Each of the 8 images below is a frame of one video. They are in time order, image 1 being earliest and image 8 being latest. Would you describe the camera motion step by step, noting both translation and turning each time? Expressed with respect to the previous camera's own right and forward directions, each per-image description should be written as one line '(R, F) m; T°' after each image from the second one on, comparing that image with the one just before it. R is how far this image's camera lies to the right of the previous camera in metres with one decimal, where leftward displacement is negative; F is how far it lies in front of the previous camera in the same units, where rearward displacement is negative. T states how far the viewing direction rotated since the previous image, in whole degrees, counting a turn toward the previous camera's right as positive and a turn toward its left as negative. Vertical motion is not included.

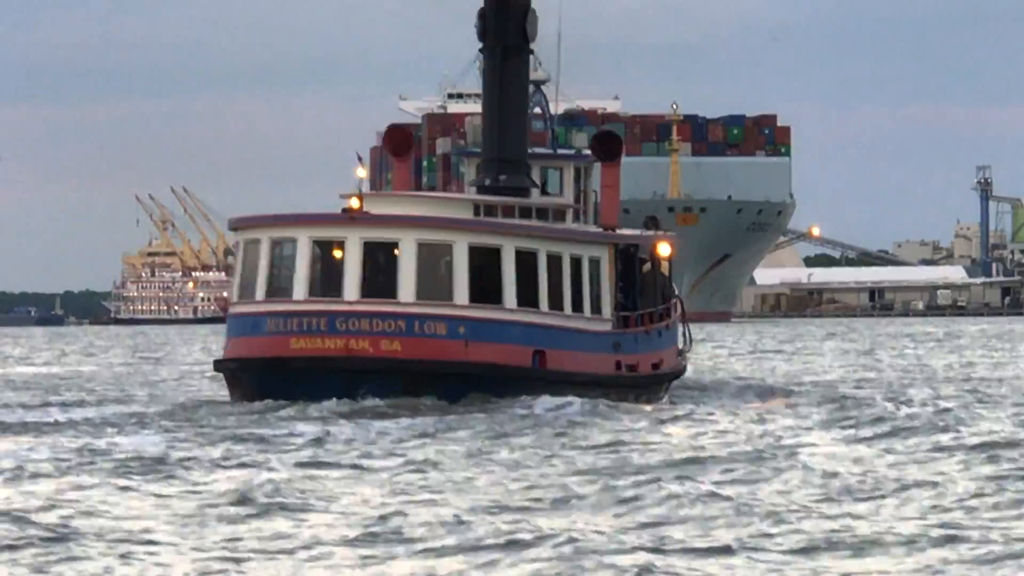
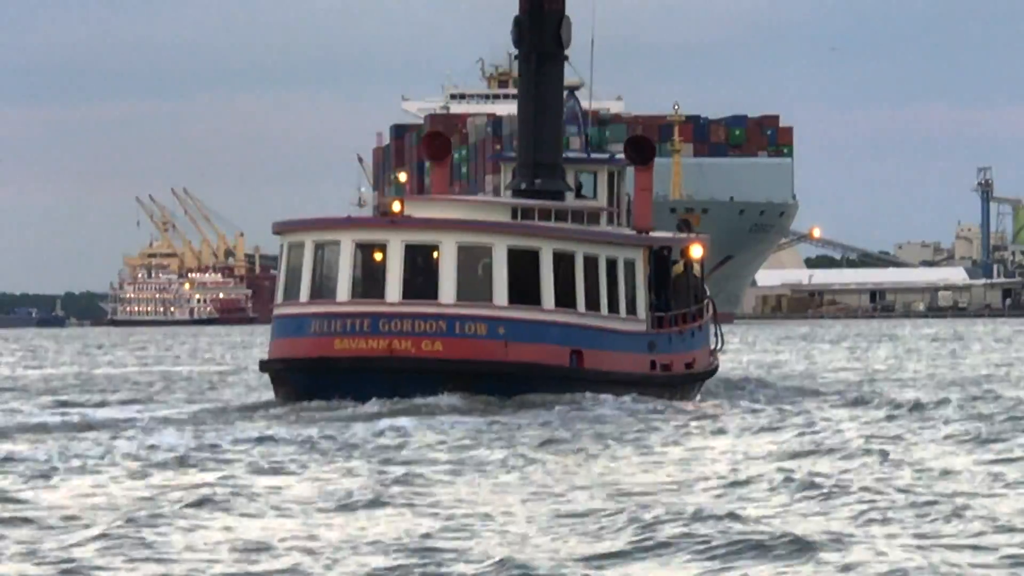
(-0.3, -0.5) m; 0°
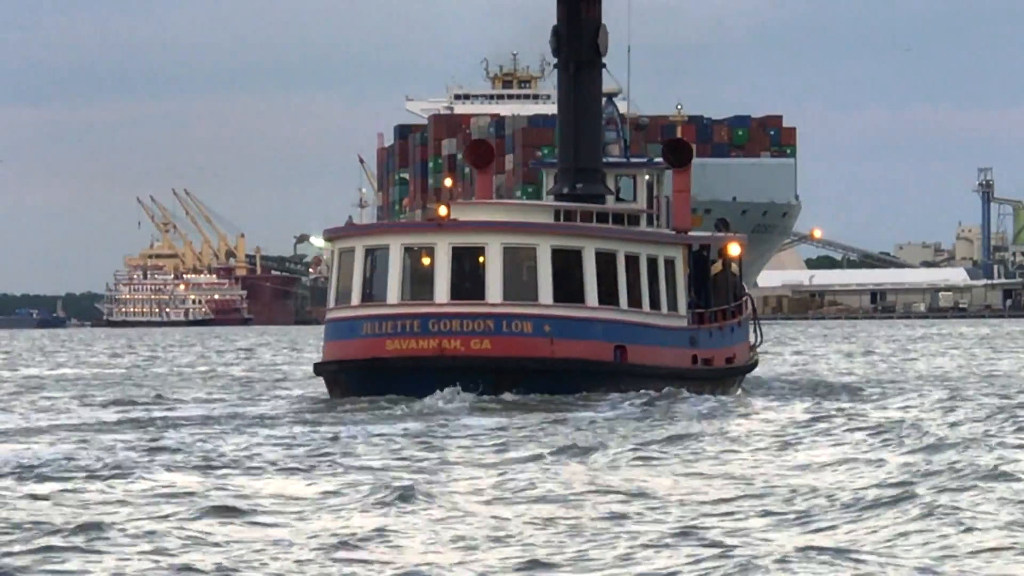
(-0.4, -0.7) m; 0°
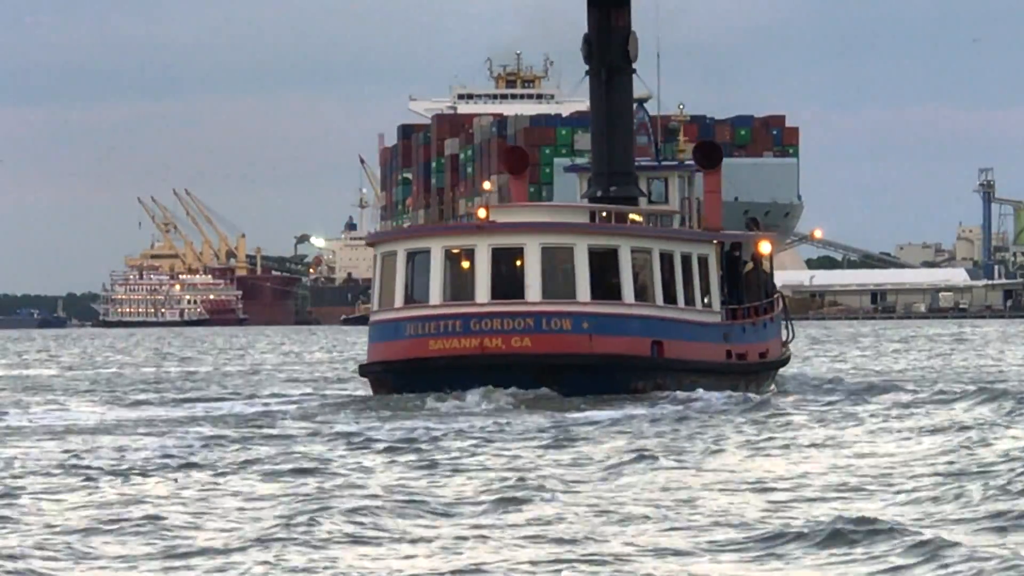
(-0.3, -0.6) m; 0°
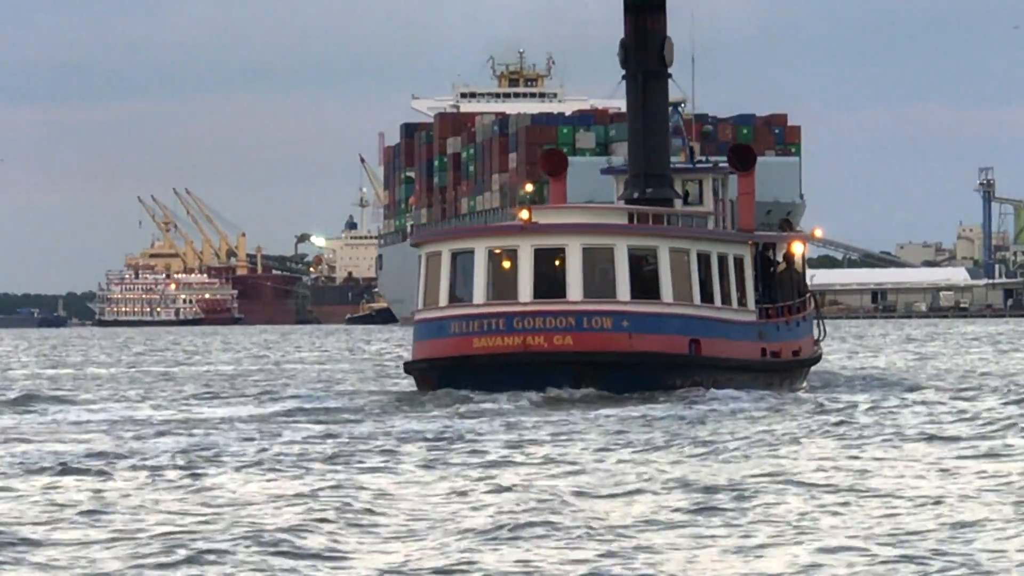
(-0.4, -0.5) m; 0°
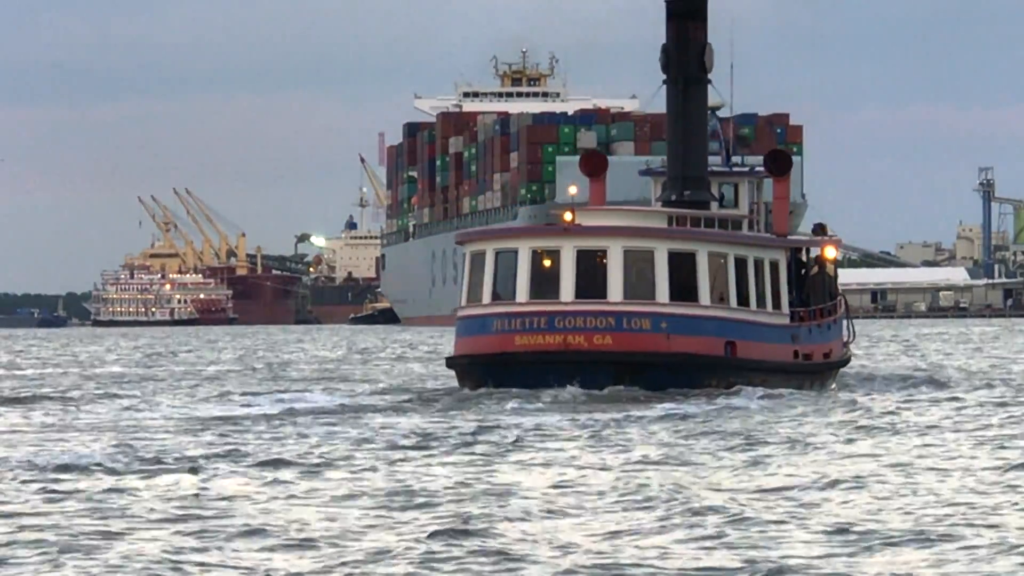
(-0.4, -0.5) m; 0°
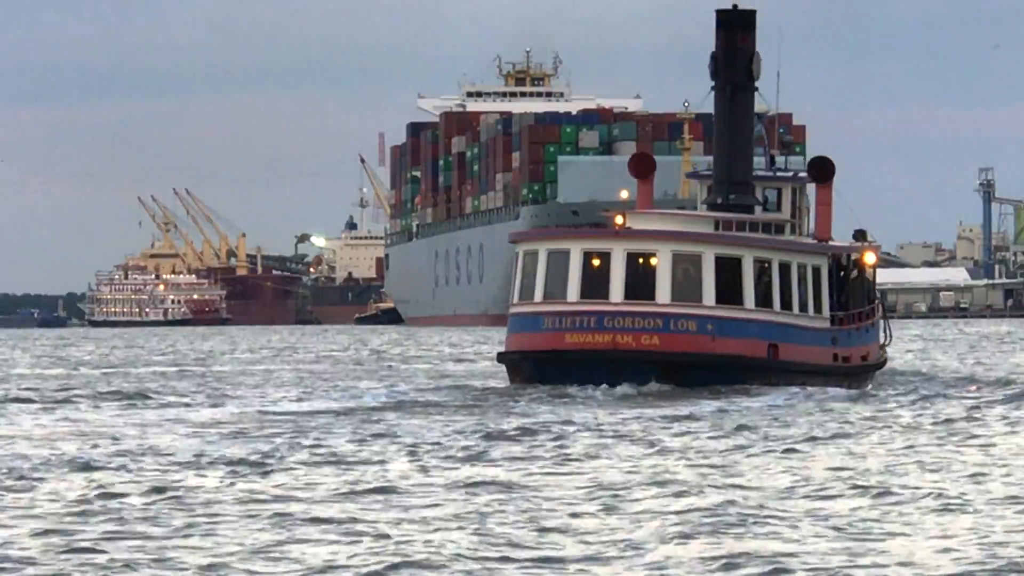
(-0.5, -0.7) m; 0°
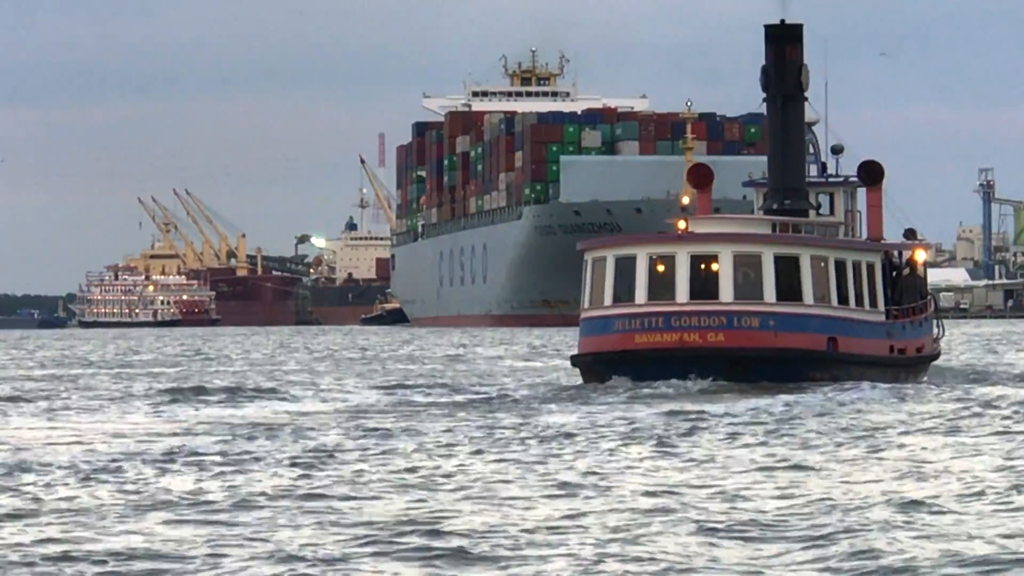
(-0.6, -1.3) m; -1°
